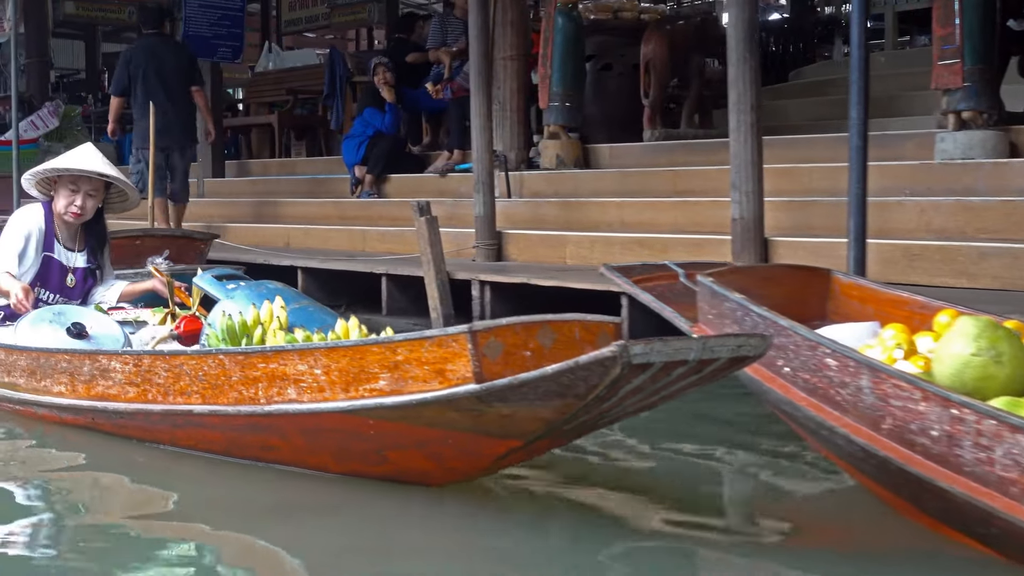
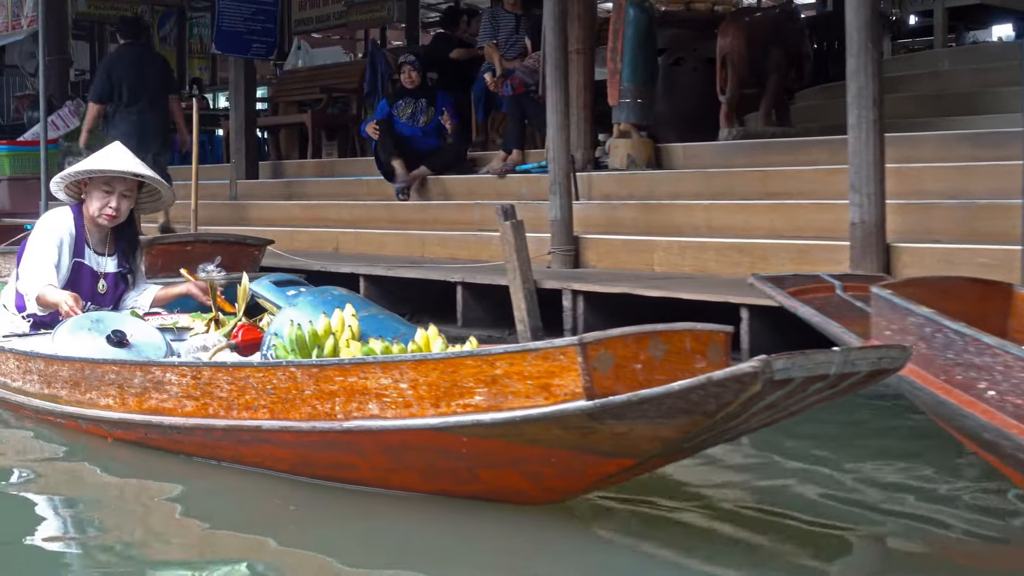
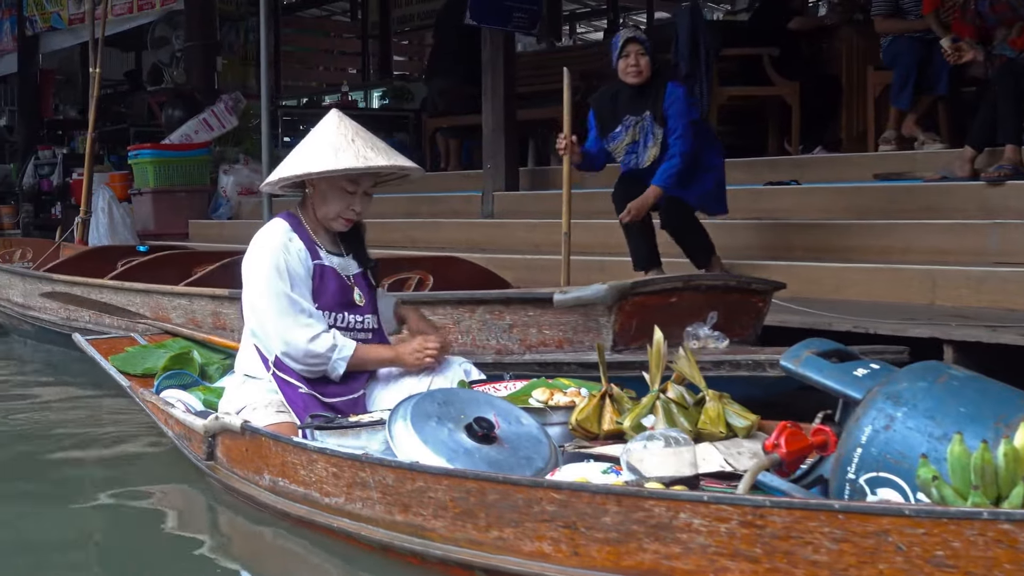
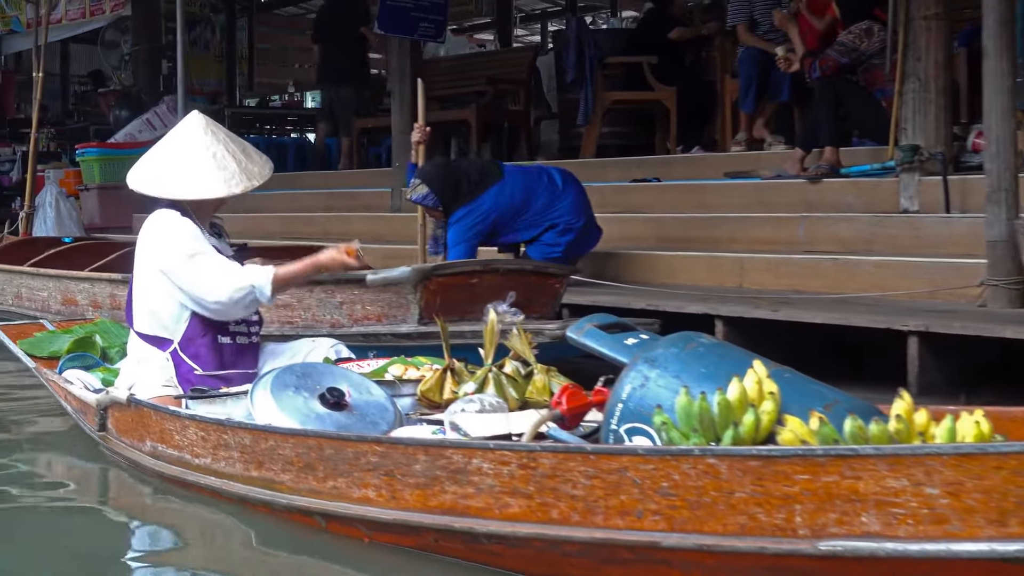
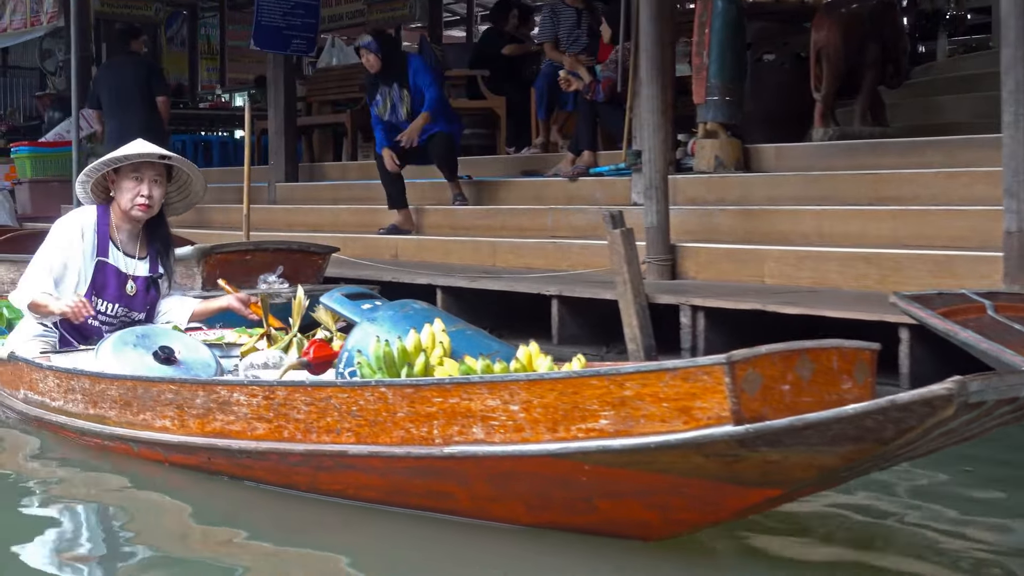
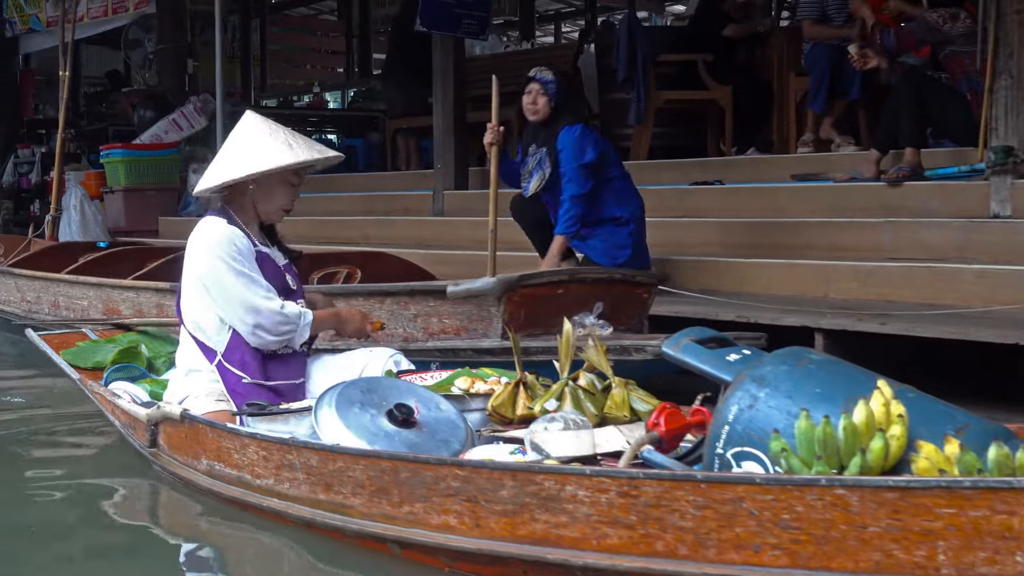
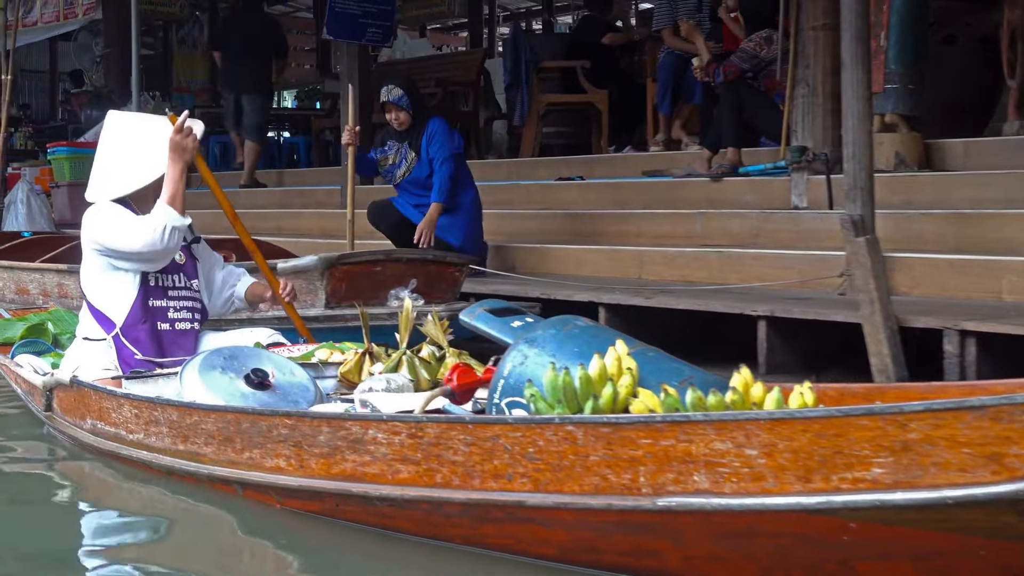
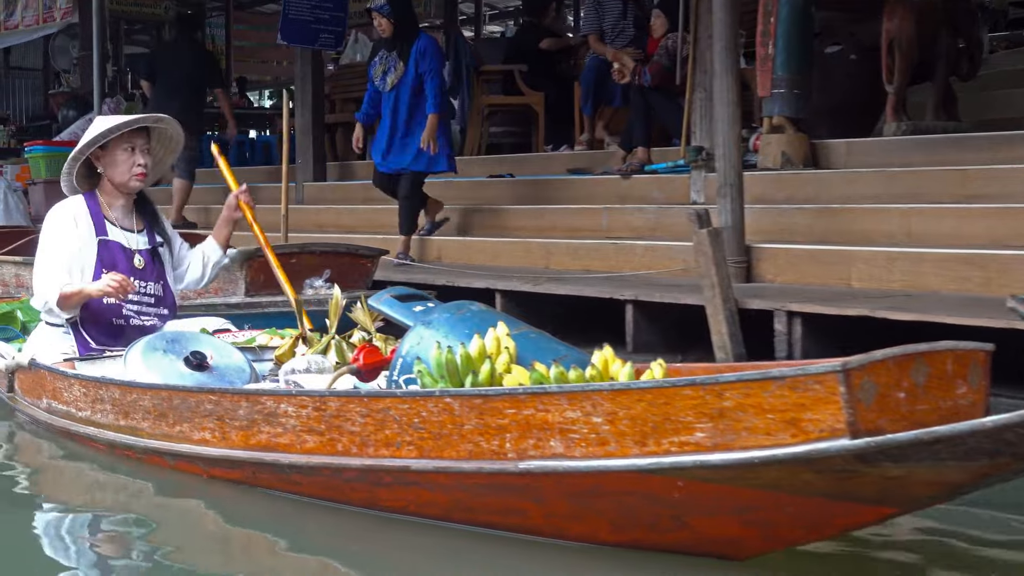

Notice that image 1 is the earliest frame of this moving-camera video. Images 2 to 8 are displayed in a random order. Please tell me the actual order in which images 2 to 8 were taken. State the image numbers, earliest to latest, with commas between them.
2, 5, 8, 7, 4, 6, 3
